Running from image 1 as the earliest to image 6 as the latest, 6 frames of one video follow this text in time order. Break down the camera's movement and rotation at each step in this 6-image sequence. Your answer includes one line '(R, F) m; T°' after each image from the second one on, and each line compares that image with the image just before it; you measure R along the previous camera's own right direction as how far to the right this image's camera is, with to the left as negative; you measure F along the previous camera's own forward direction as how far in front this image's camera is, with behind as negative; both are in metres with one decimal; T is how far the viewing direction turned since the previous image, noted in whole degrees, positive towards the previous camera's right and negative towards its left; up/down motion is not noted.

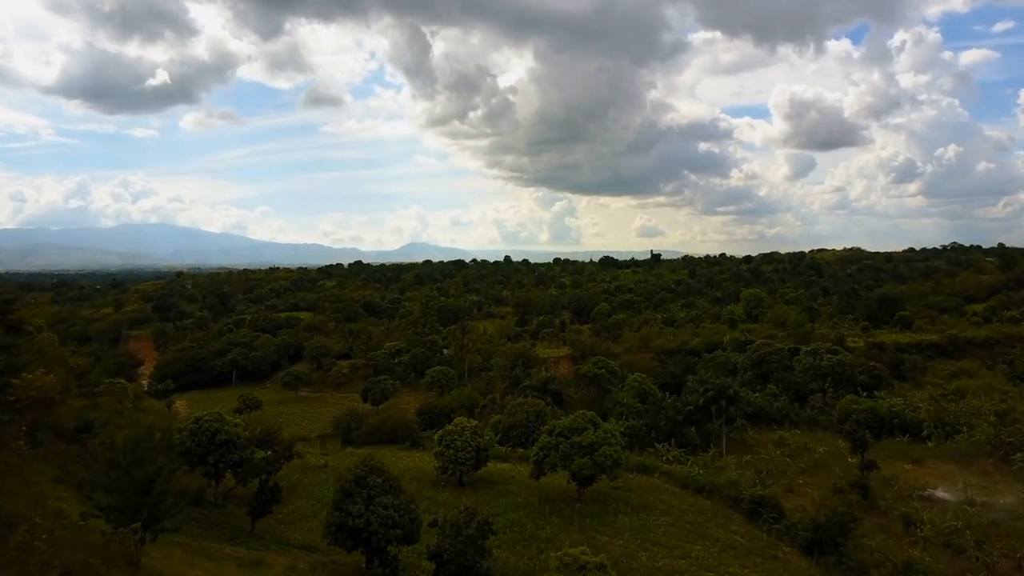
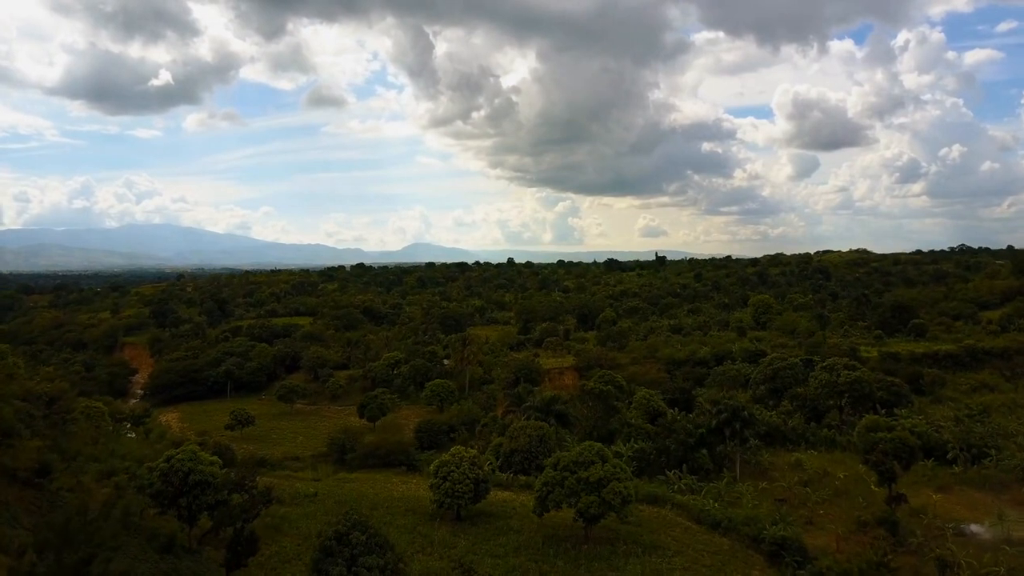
(0.0, +1.2) m; 0°
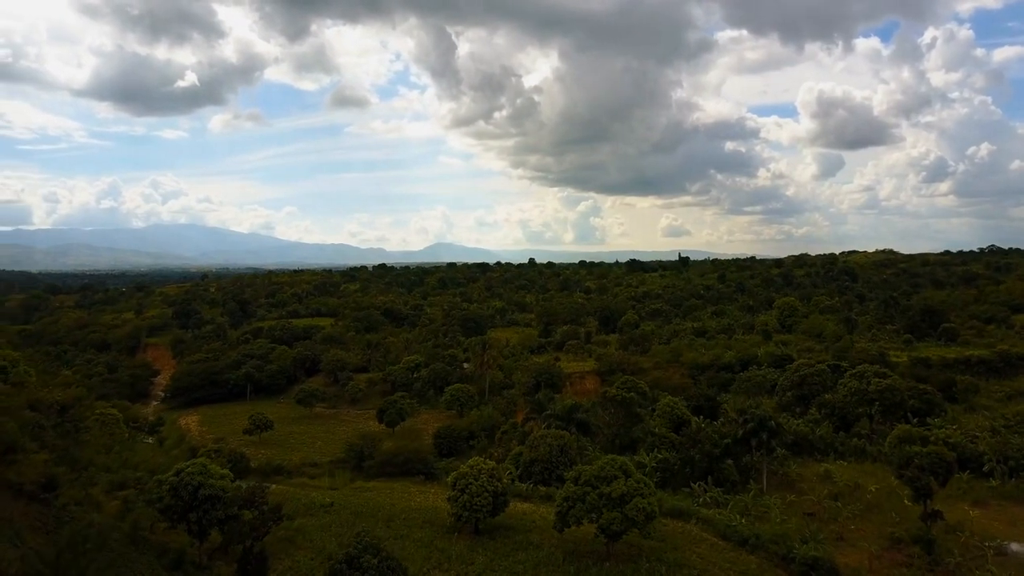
(0.0, +0.6) m; -2°
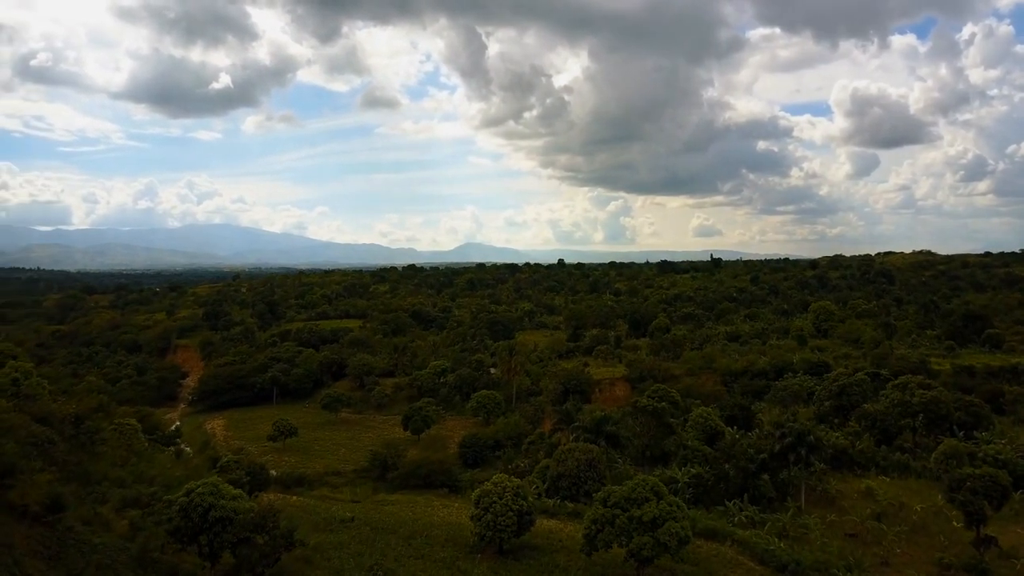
(0.0, +0.8) m; -3°
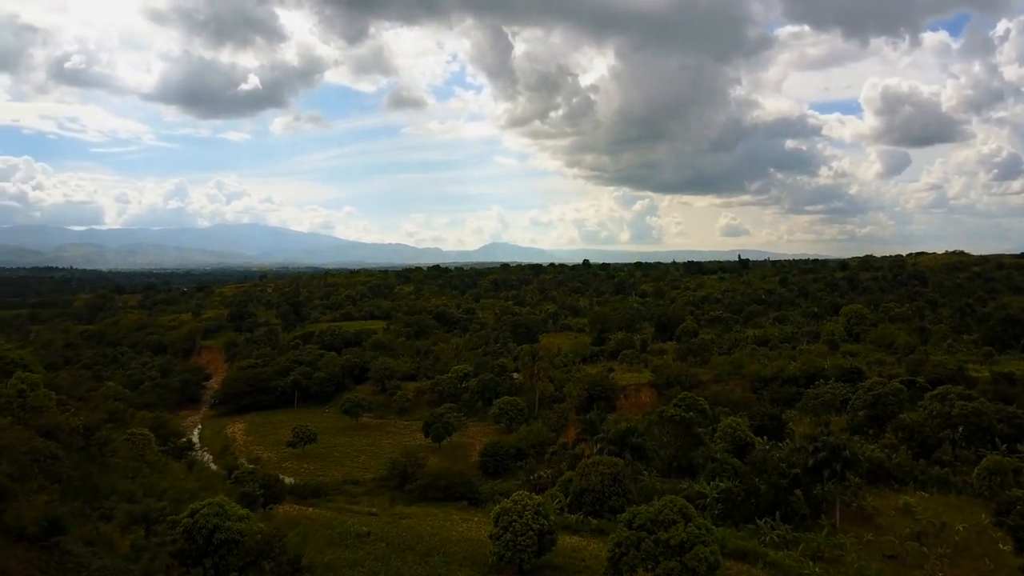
(+0.1, +0.7) m; -2°
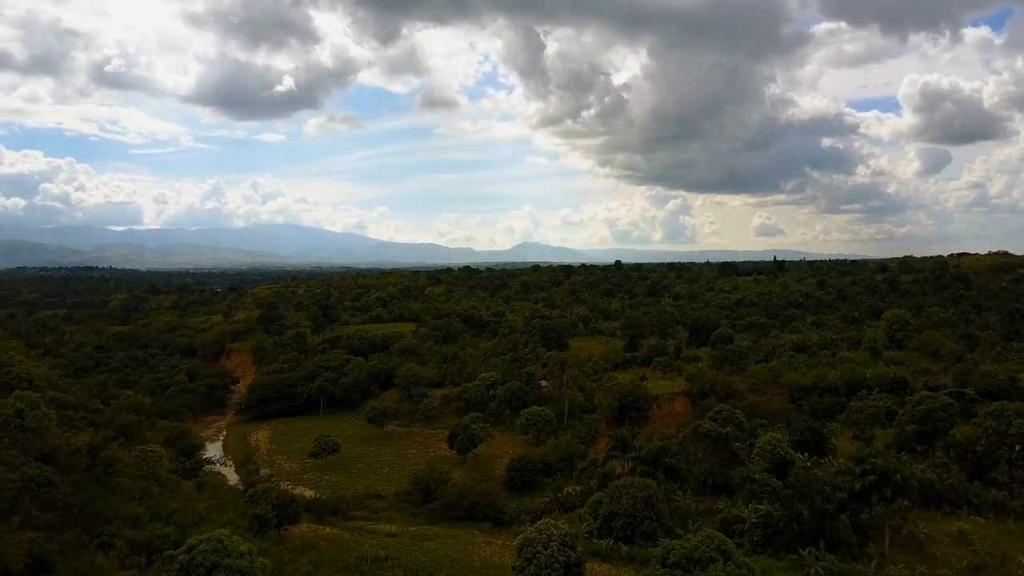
(+0.1, +1.0) m; -3°
